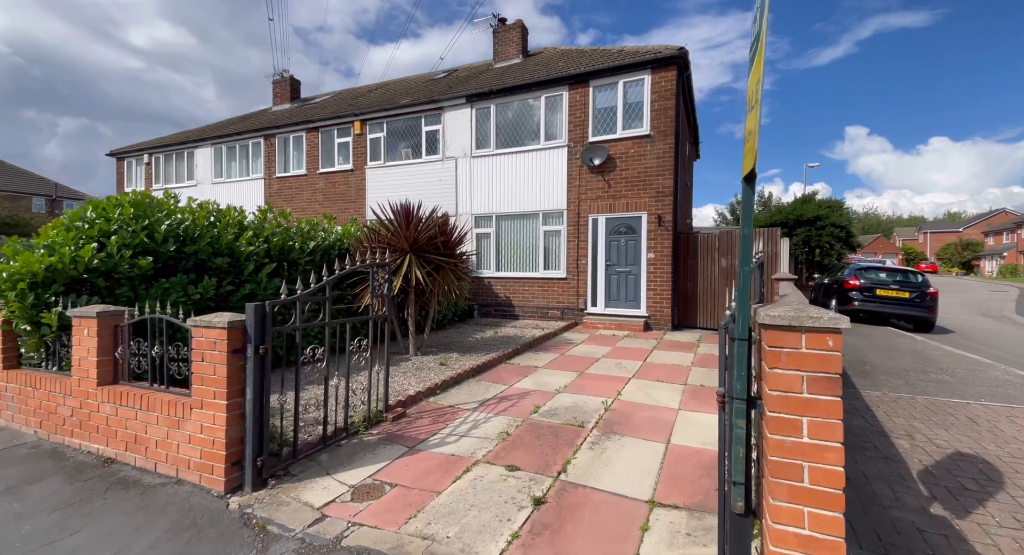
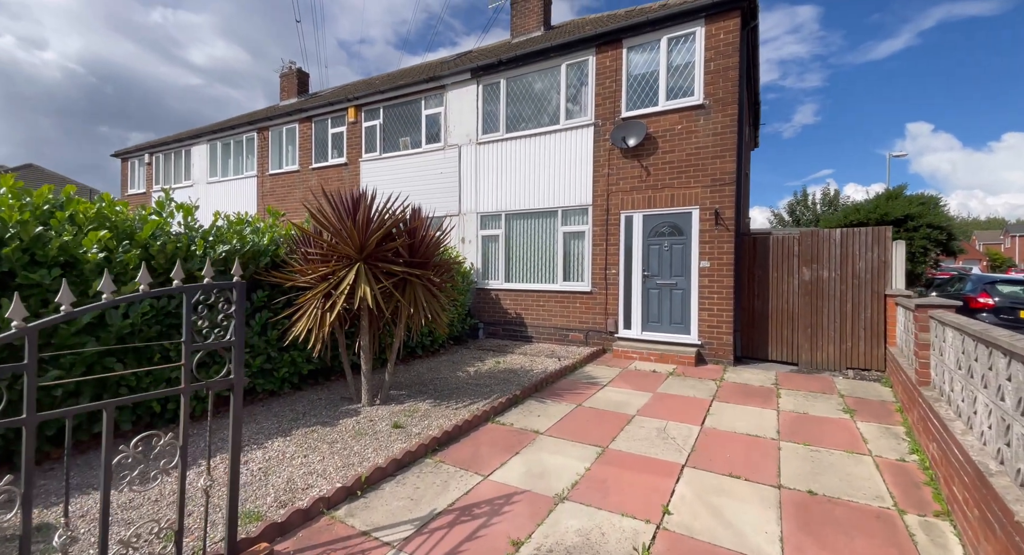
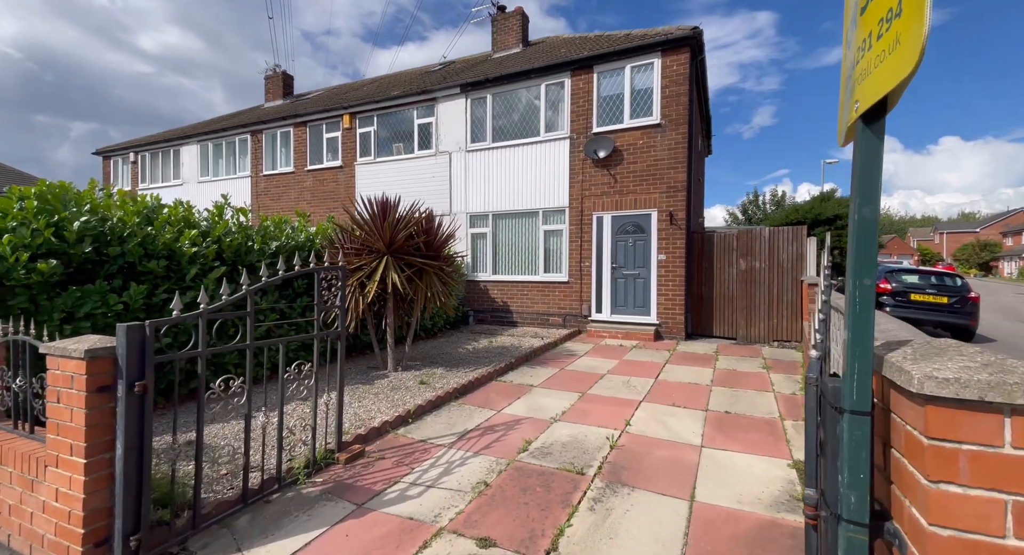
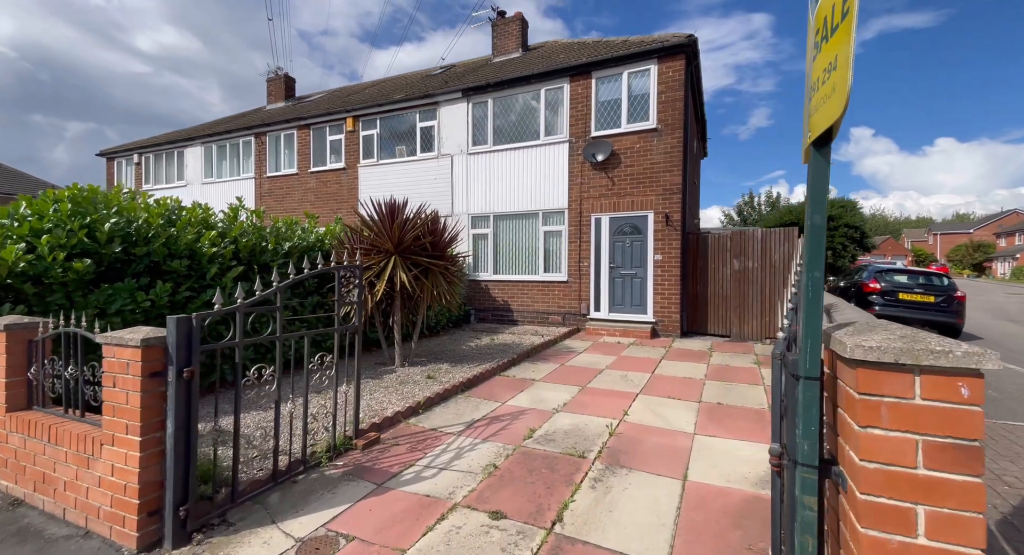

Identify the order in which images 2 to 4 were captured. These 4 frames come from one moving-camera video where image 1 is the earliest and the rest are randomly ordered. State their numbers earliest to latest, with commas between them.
4, 3, 2
